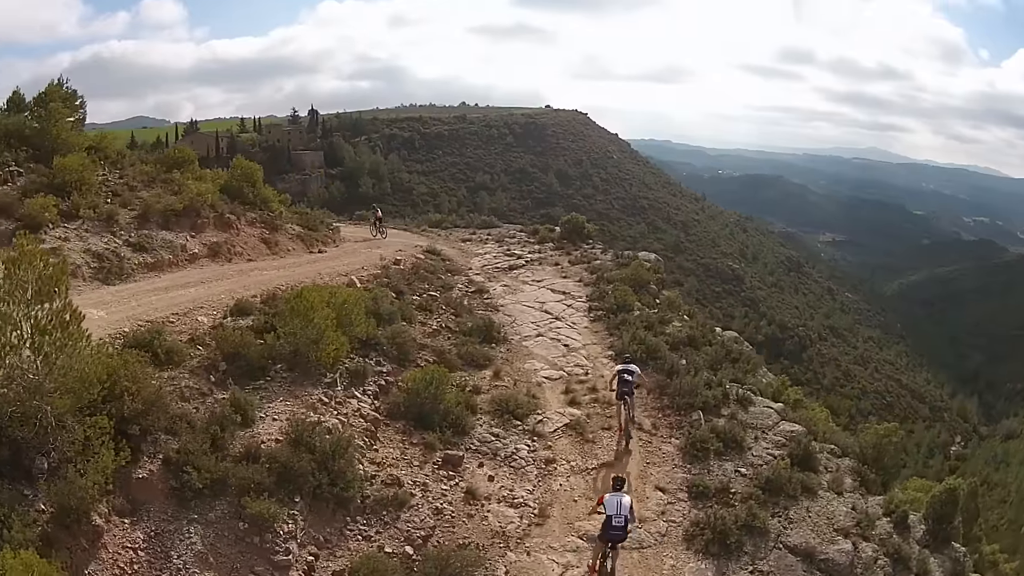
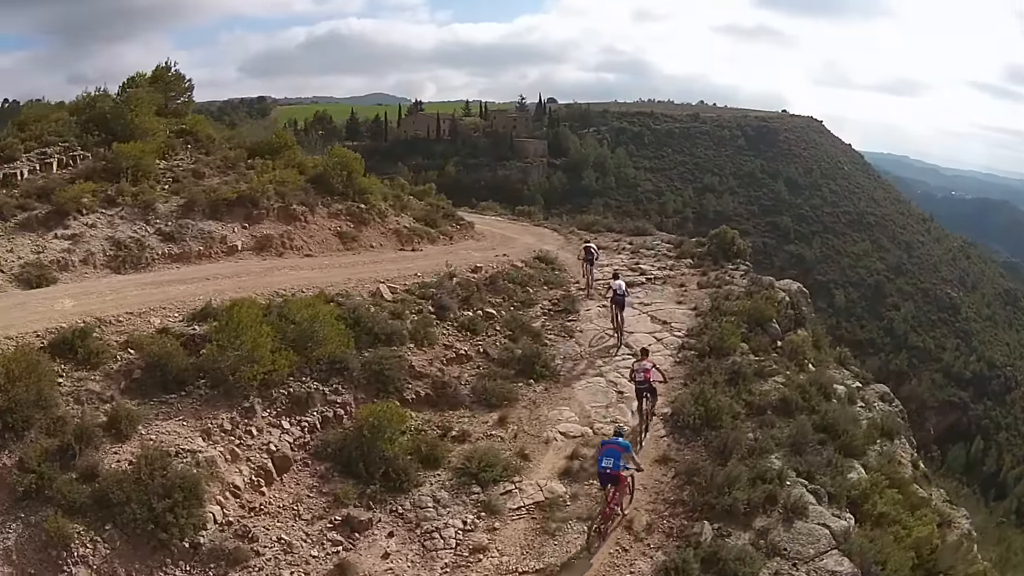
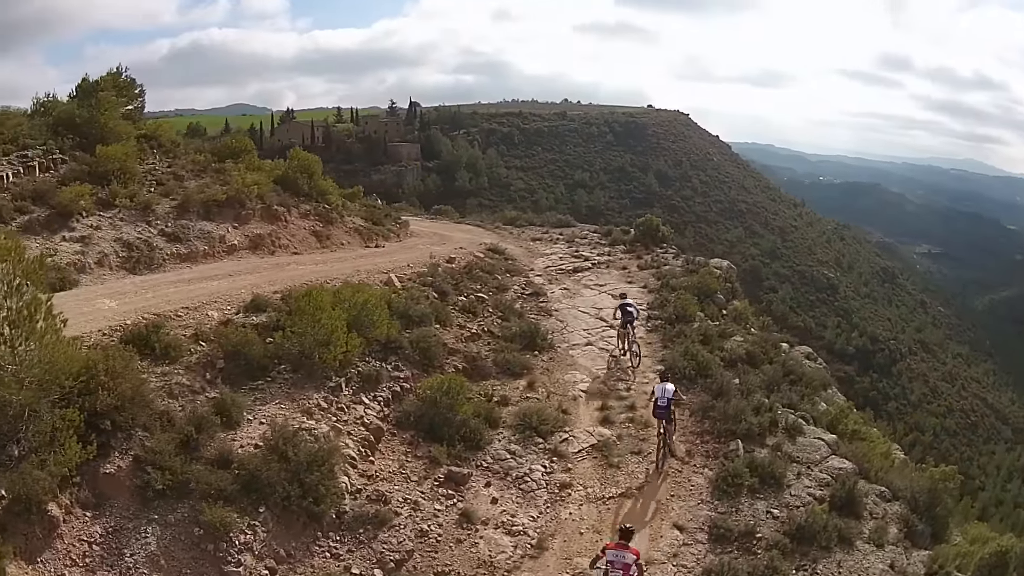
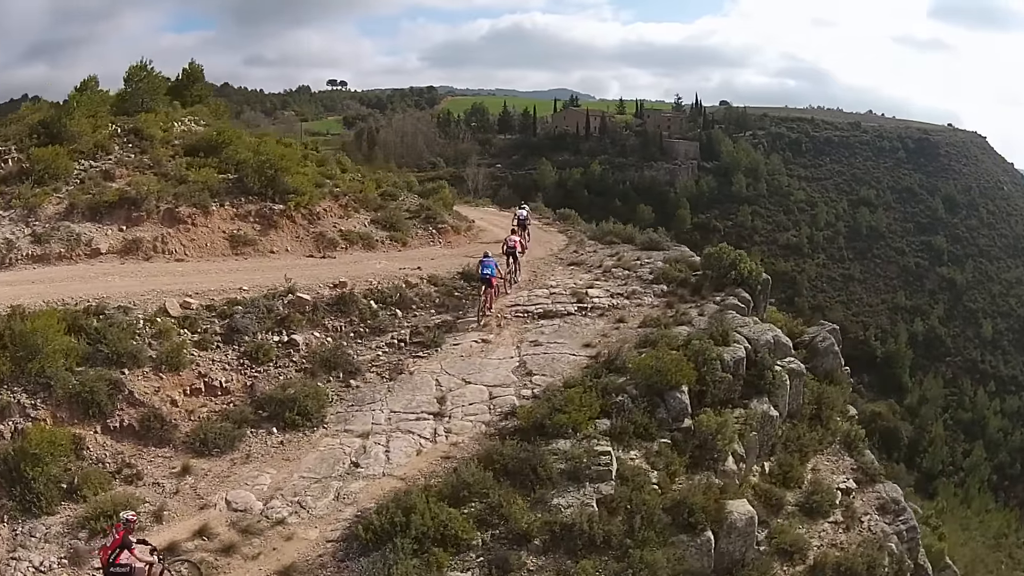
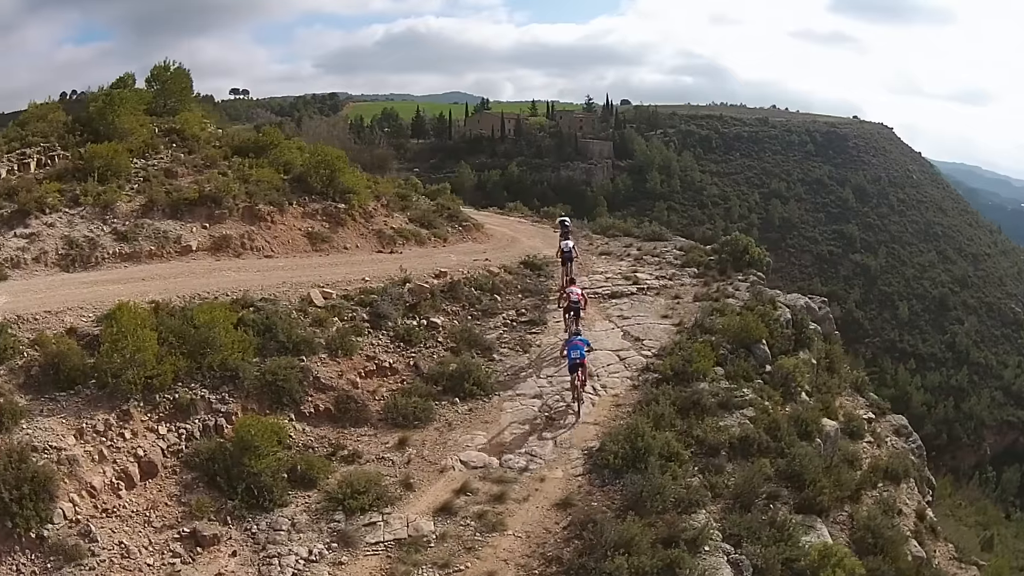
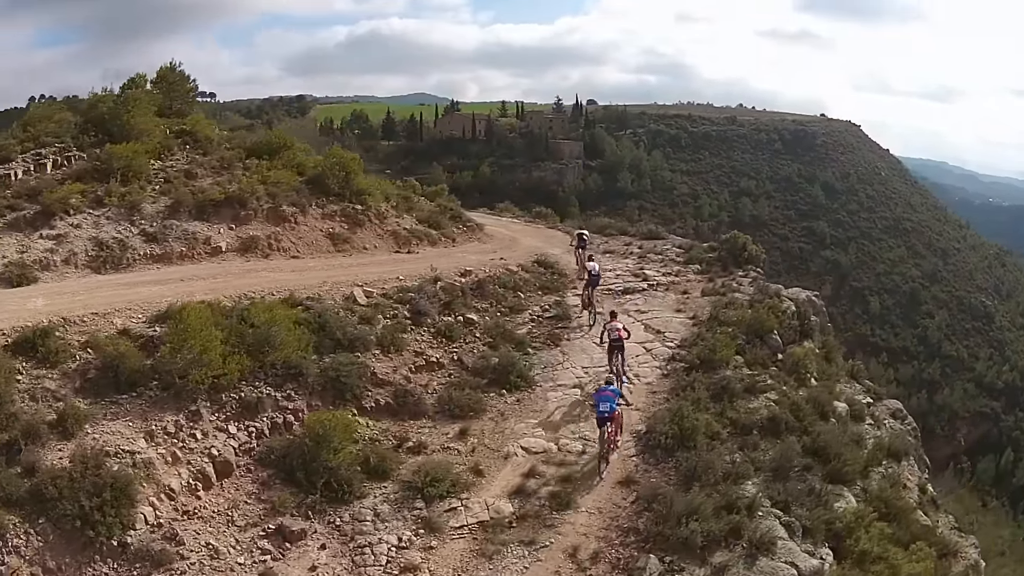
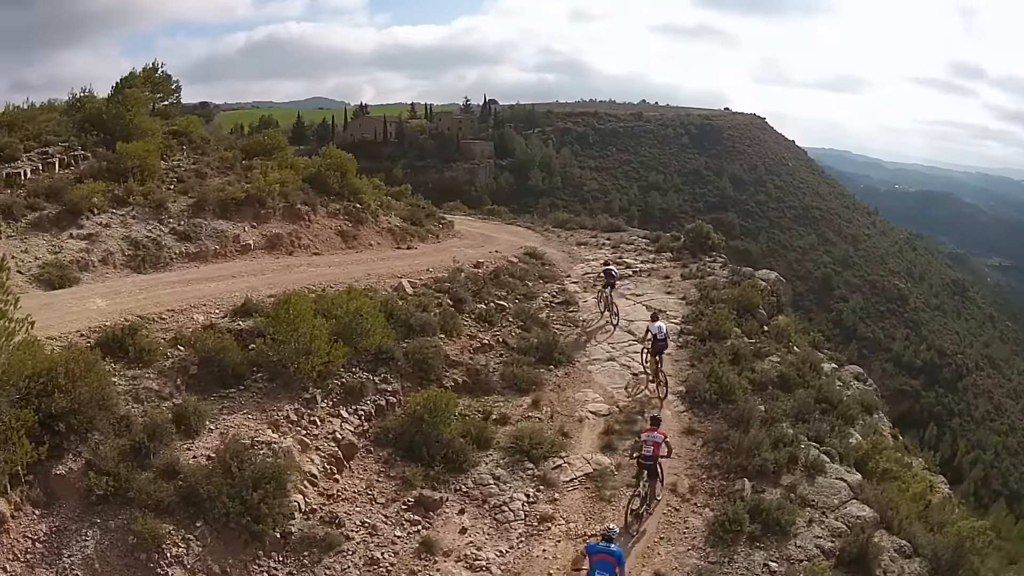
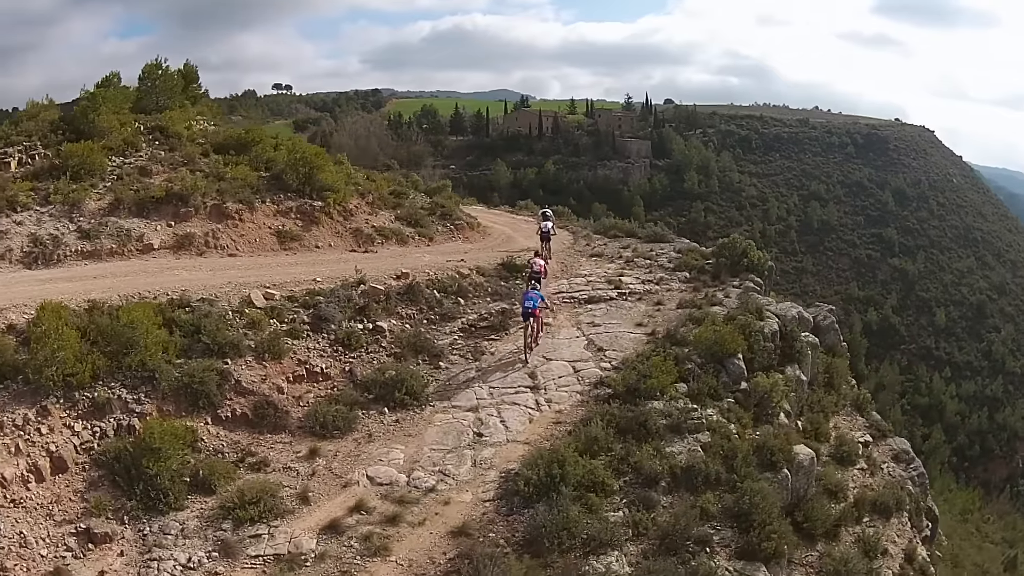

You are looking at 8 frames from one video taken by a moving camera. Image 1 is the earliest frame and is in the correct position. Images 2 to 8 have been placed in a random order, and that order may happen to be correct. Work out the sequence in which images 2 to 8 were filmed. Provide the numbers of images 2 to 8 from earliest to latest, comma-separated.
3, 7, 2, 6, 5, 8, 4
